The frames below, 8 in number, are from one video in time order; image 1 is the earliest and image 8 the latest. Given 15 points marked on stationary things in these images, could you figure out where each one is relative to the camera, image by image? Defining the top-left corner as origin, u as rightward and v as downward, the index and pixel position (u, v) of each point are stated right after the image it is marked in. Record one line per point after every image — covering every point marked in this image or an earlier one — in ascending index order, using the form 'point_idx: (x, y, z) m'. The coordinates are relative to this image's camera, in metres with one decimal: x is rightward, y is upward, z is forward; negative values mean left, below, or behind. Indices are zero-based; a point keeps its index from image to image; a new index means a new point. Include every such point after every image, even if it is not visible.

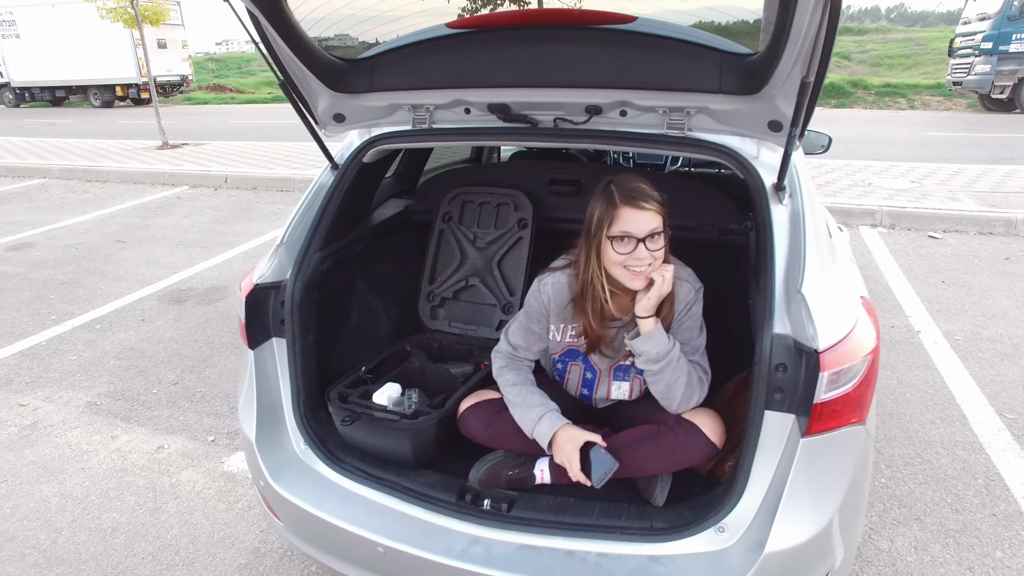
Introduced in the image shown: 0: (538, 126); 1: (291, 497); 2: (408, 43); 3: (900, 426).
0: (+0.1, +0.5, +1.7) m
1: (-0.6, -0.5, +1.5) m
2: (-0.2, +0.7, +1.7) m
3: (+1.8, -0.6, +2.7) m
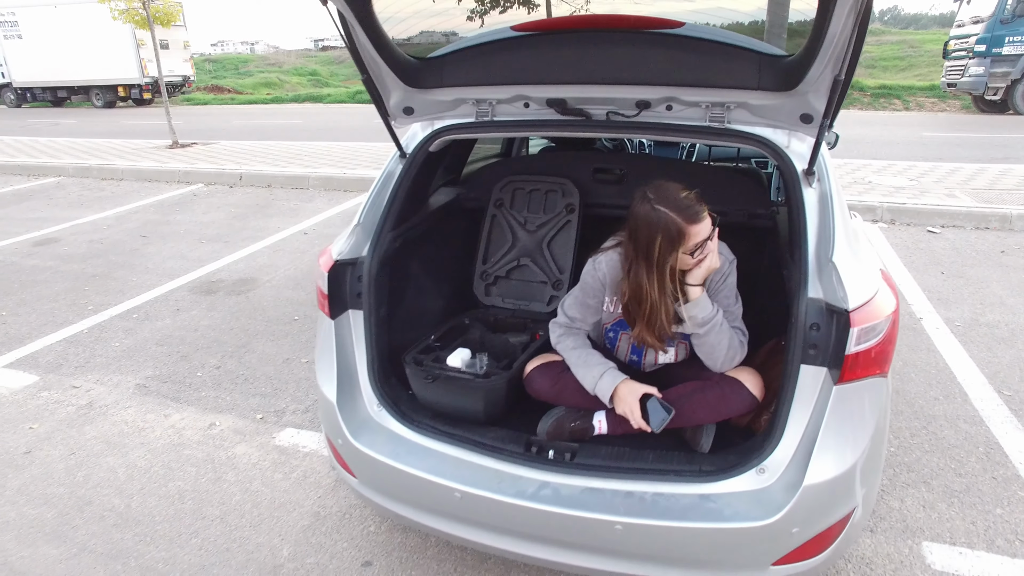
0: (+0.3, +0.5, +1.9) m
1: (-0.4, -0.5, +1.7) m
2: (-0.1, +0.8, +1.9) m
3: (+2.0, -0.6, +2.9) m
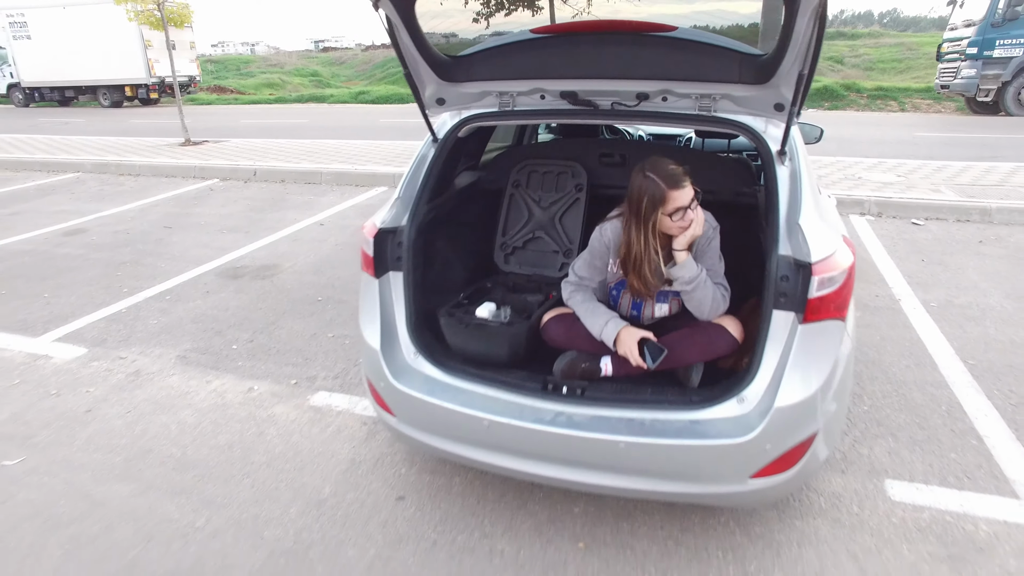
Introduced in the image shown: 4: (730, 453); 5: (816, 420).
0: (+0.3, +0.7, +2.2) m
1: (-0.3, -0.3, +2.0) m
2: (0.0, +0.9, +2.2) m
3: (+2.0, -0.5, +3.2) m
4: (+0.6, -0.5, +1.7) m
5: (+0.9, -0.4, +1.7) m
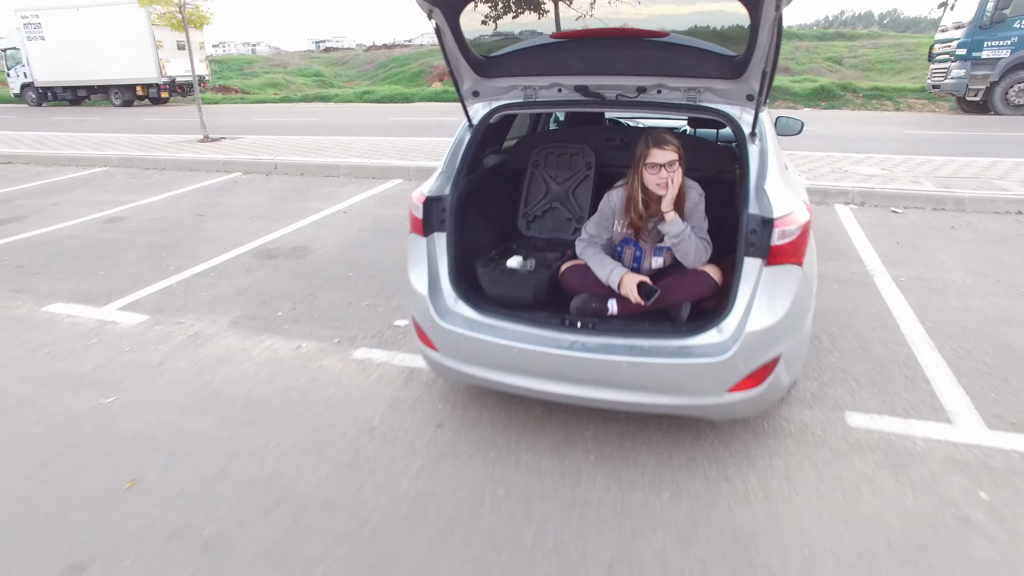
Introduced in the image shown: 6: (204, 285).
0: (+0.4, +0.8, +2.6) m
1: (-0.2, -0.2, +2.5) m
2: (+0.1, +1.1, +2.6) m
3: (+2.1, -0.3, +3.7) m
4: (+0.7, -0.3, +2.2) m
5: (+1.0, -0.2, +2.2) m
6: (-2.5, 0.0, +4.7) m
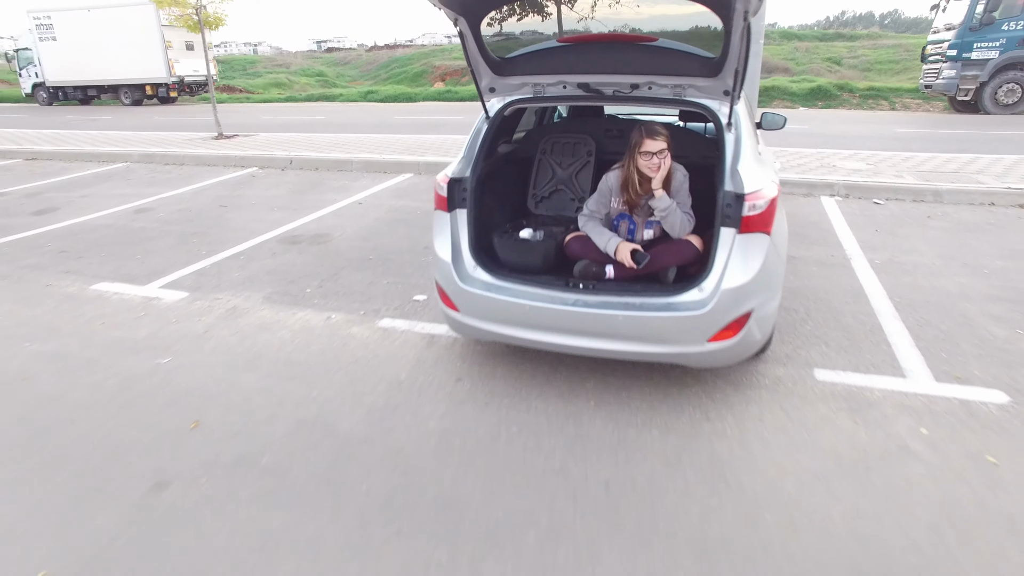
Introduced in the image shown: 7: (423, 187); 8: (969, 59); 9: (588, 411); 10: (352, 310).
0: (+0.5, +1.0, +3.1) m
1: (-0.2, 0.0, +2.9) m
2: (+0.2, +1.2, +3.0) m
3: (+2.2, -0.1, +4.1) m
4: (+0.8, -0.1, +2.6) m
5: (+1.1, -0.1, +2.6) m
6: (-2.4, +0.2, +5.1) m
7: (-1.1, +1.3, +7.6) m
8: (+10.9, +5.5, +14.1) m
9: (+0.4, -0.6, +3.0) m
10: (-1.1, -0.2, +4.2) m
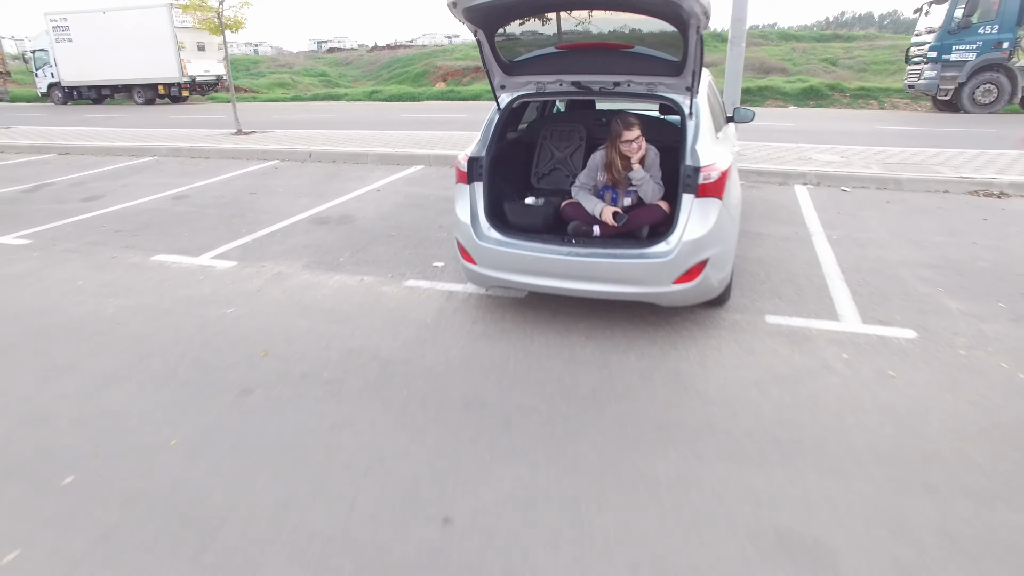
0: (+0.5, +1.3, +3.8) m
1: (-0.1, +0.3, +3.6) m
2: (+0.2, +1.5, +3.8) m
3: (+2.2, +0.2, +4.9) m
4: (+0.8, +0.1, +3.3) m
5: (+1.1, +0.2, +3.4) m
6: (-2.4, +0.5, +5.9) m
7: (-1.1, +1.6, +8.3) m
8: (+10.9, +5.7, +14.8) m
9: (+0.4, -0.3, +3.7) m
10: (-1.1, +0.1, +5.0) m
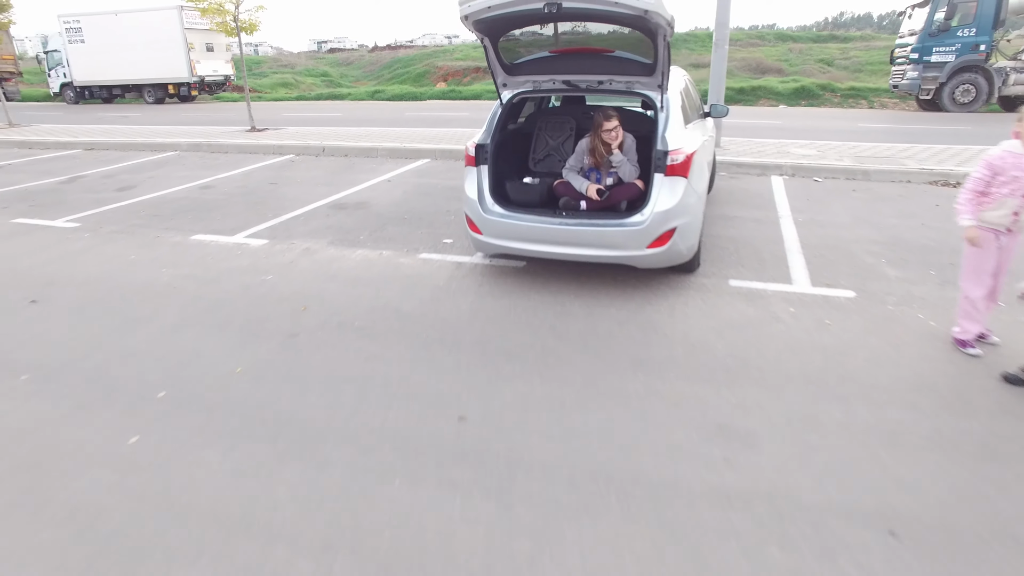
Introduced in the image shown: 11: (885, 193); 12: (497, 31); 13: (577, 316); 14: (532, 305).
0: (+0.5, +1.5, +4.5) m
1: (-0.1, +0.5, +4.3) m
2: (+0.2, +1.8, +4.5) m
3: (+2.2, +0.4, +5.6) m
4: (+0.8, +0.4, +4.0) m
5: (+1.1, +0.5, +4.1) m
6: (-2.4, +0.7, +6.6) m
7: (-1.1, +1.8, +9.0) m
8: (+10.9, +6.0, +15.5) m
9: (+0.4, -0.1, +4.4) m
10: (-1.1, +0.4, +5.6) m
11: (+4.7, +1.2, +7.4) m
12: (-0.1, +1.9, +4.3) m
13: (+0.5, -0.2, +4.2) m
14: (+0.1, -0.1, +4.3) m
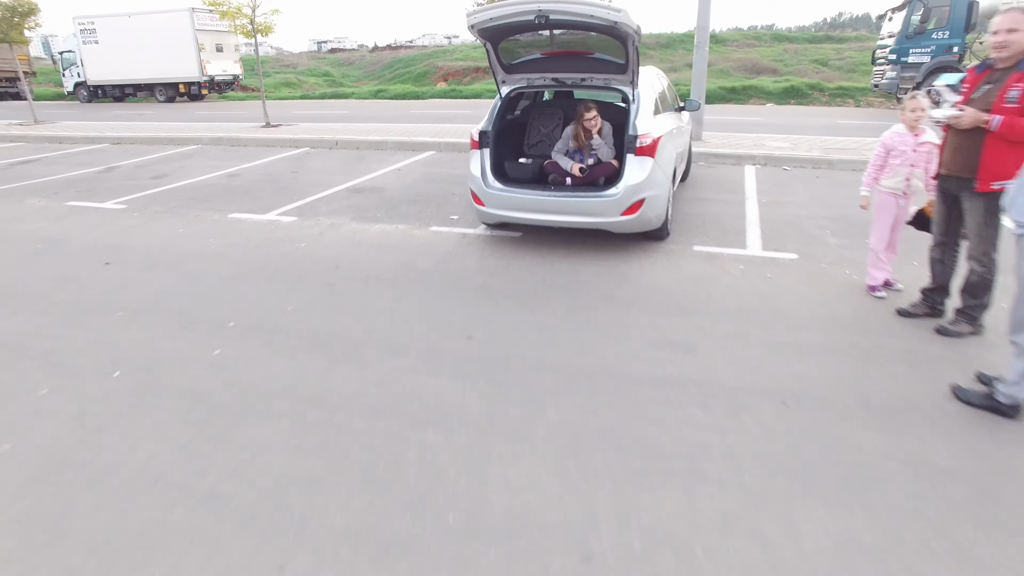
0: (+0.5, +1.9, +5.4) m
1: (-0.2, +0.9, +5.2) m
2: (+0.2, +2.1, +5.3) m
3: (+2.2, +0.7, +6.4) m
4: (+0.8, +0.7, +4.9) m
5: (+1.1, +0.8, +4.9) m
6: (-2.4, +1.0, +7.4) m
7: (-1.1, +2.1, +9.9) m
8: (+10.9, +6.3, +16.4) m
9: (+0.4, +0.2, +5.3) m
10: (-1.1, +0.7, +6.5) m
11: (+4.7, +1.5, +8.3) m
12: (-0.1, +2.2, +5.1) m
13: (+0.4, +0.1, +5.0) m
14: (+0.1, +0.2, +5.2) m
